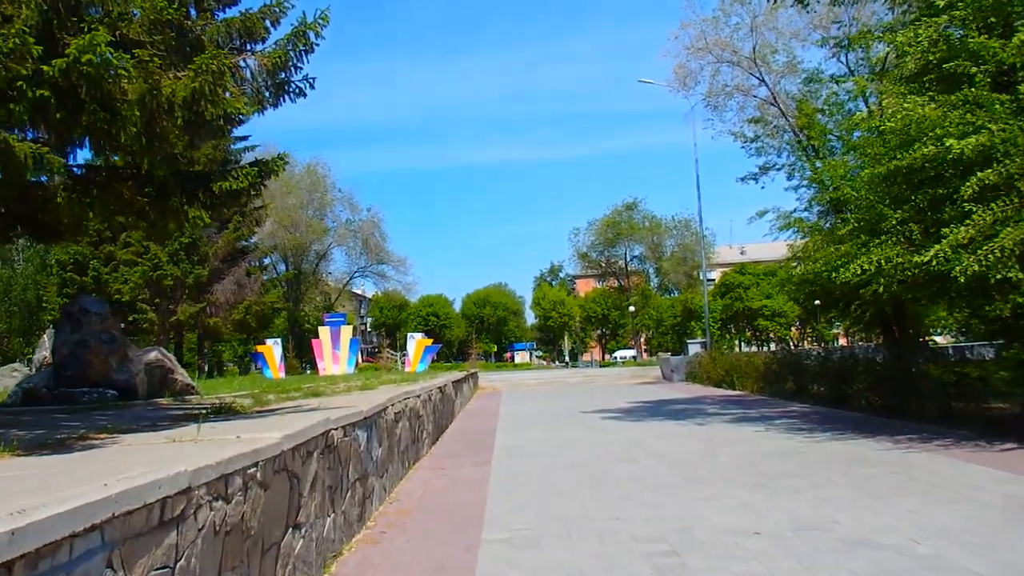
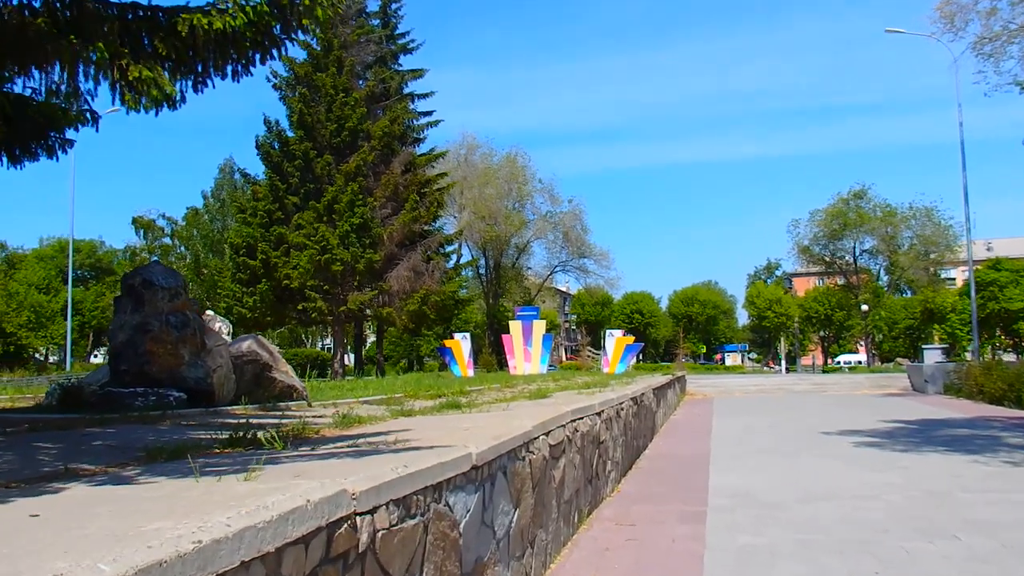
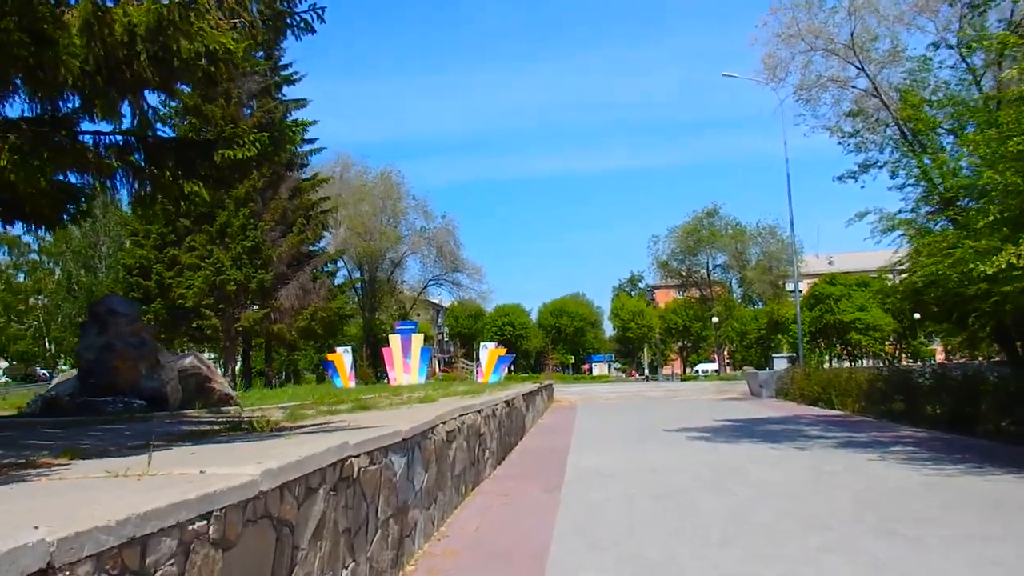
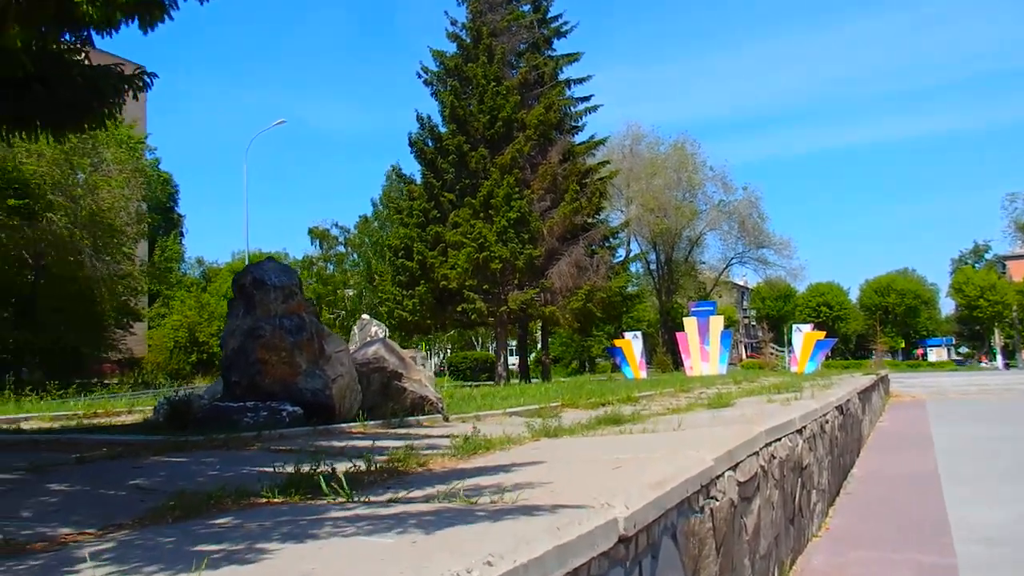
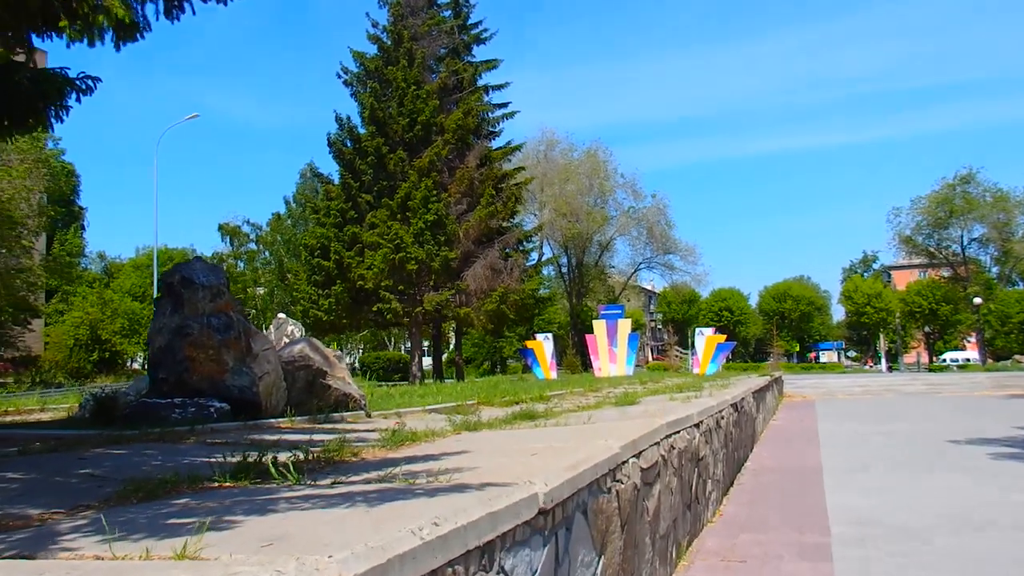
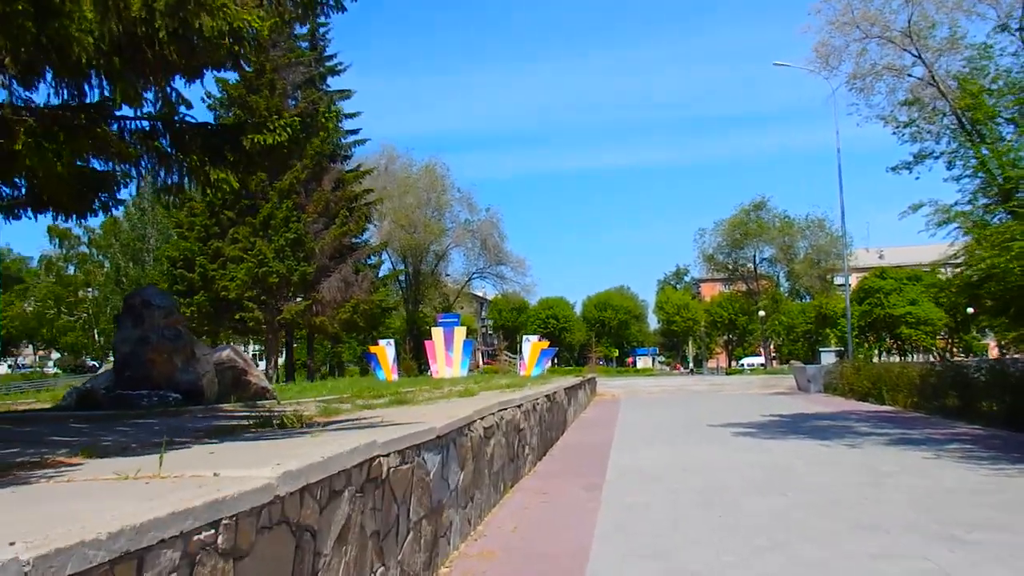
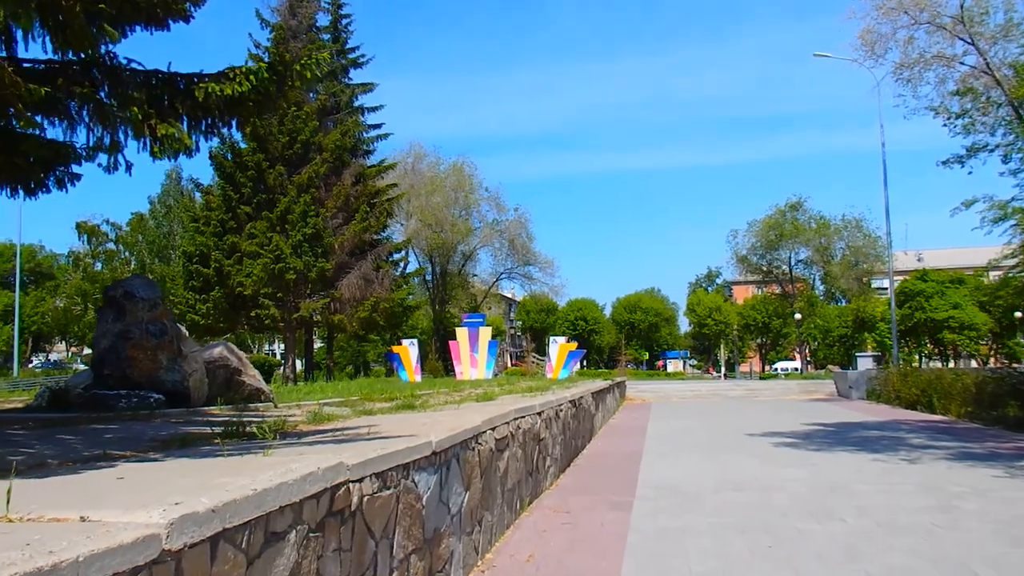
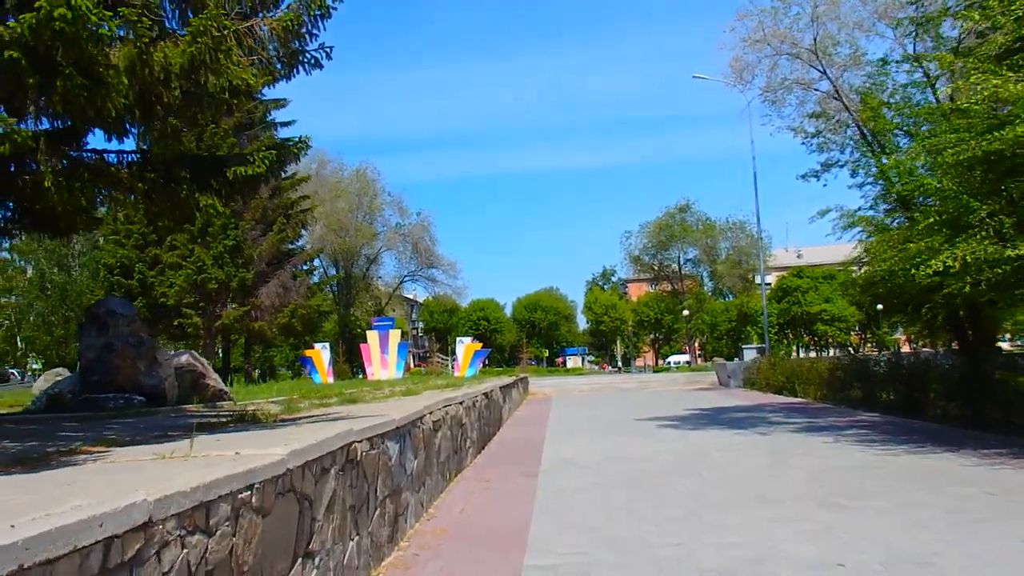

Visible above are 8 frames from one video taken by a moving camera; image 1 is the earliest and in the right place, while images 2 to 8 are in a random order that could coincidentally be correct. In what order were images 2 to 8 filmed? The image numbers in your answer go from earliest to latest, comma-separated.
8, 3, 6, 7, 2, 5, 4
